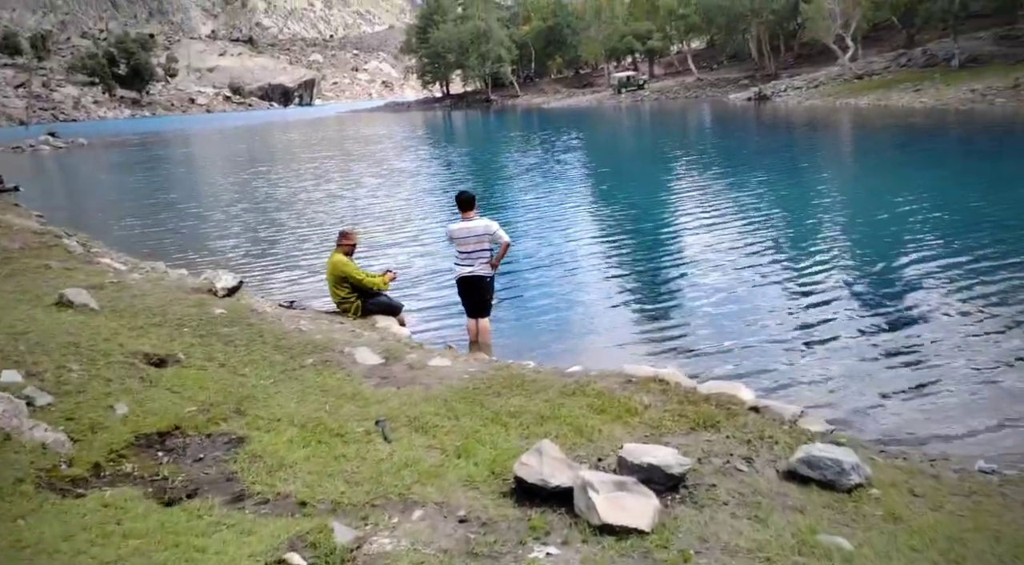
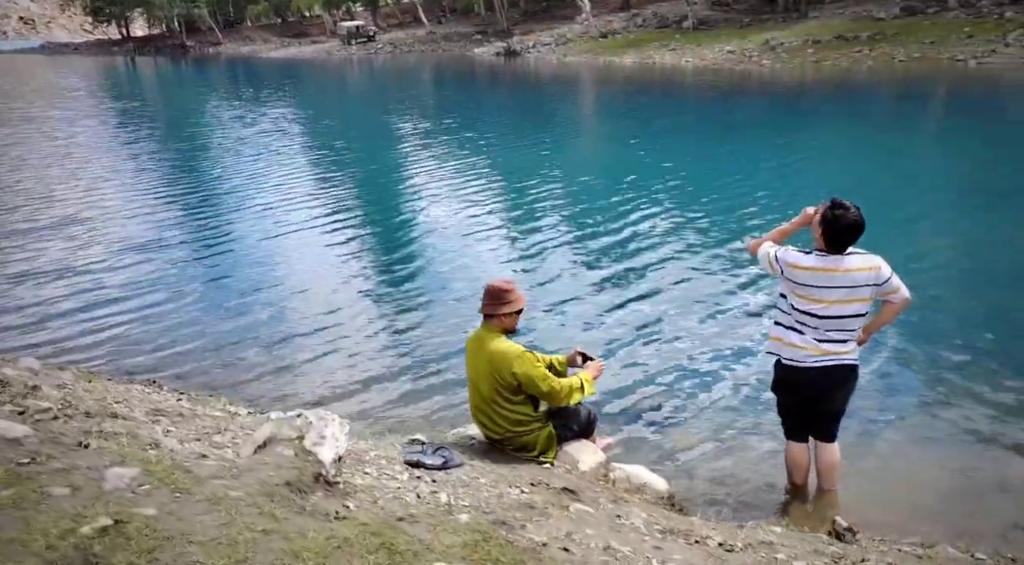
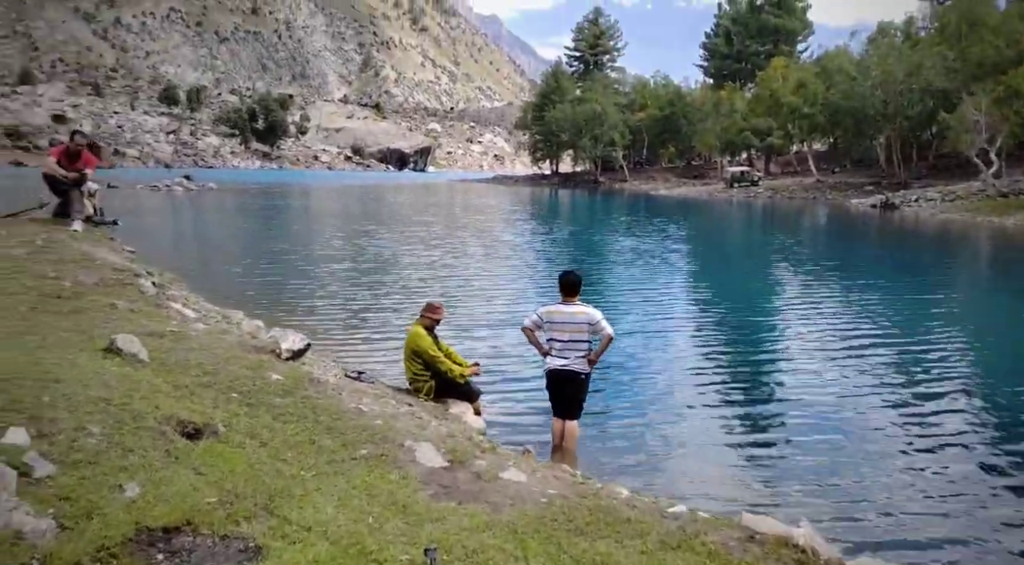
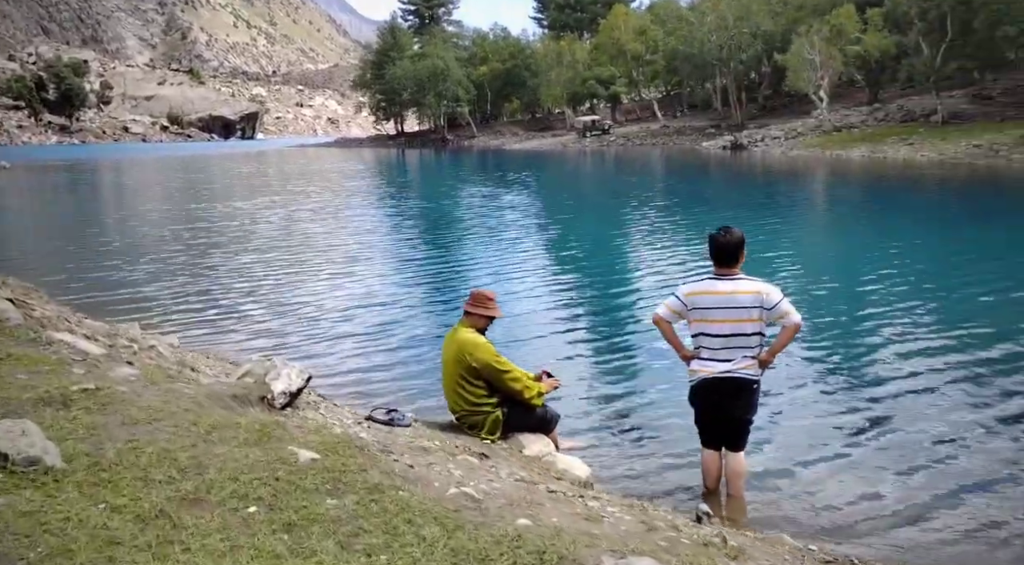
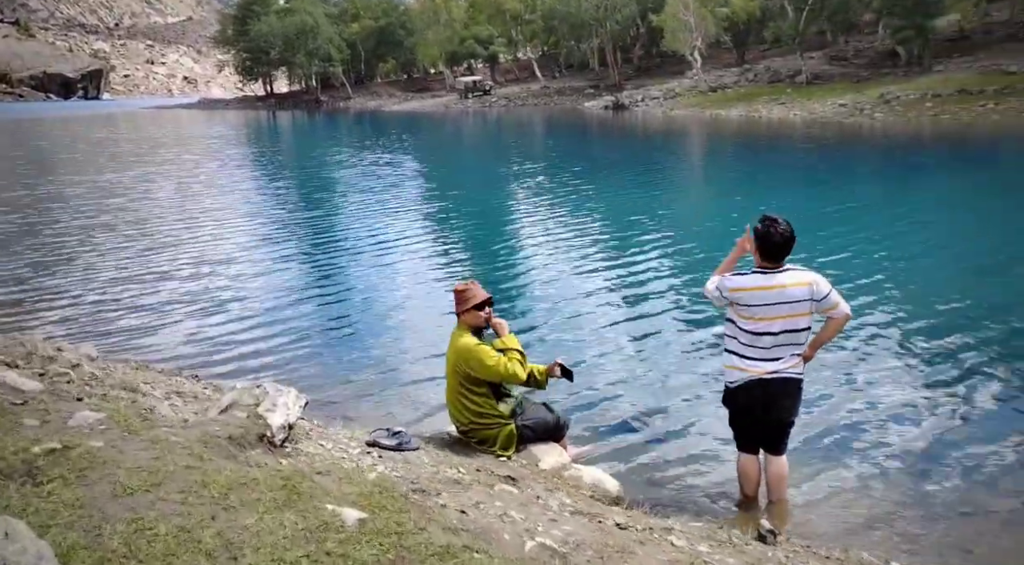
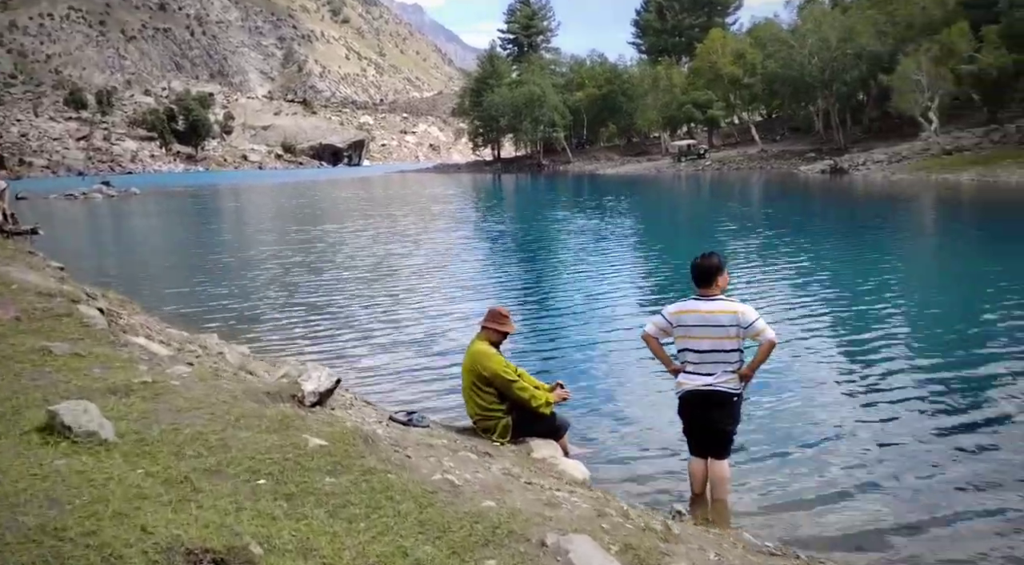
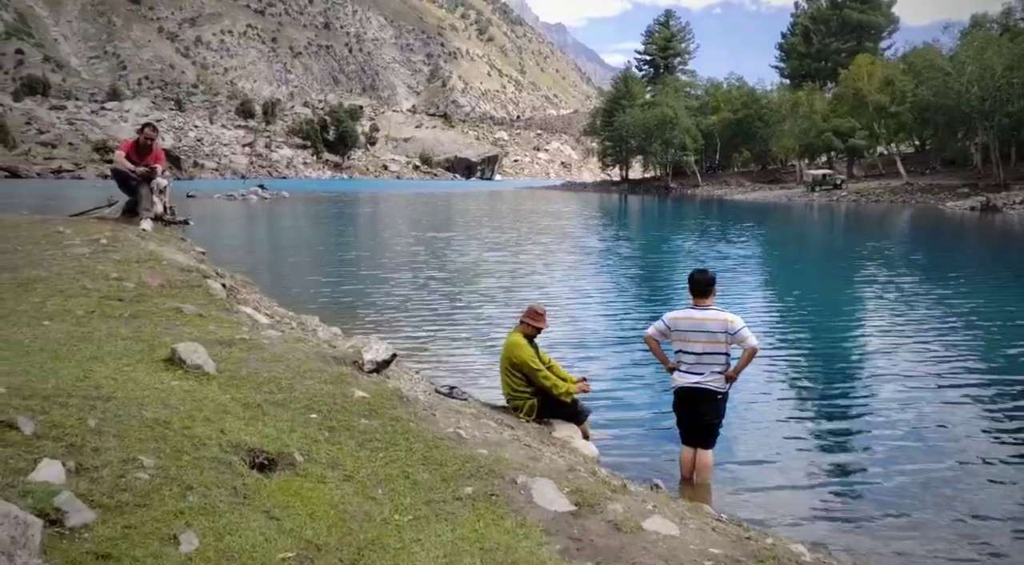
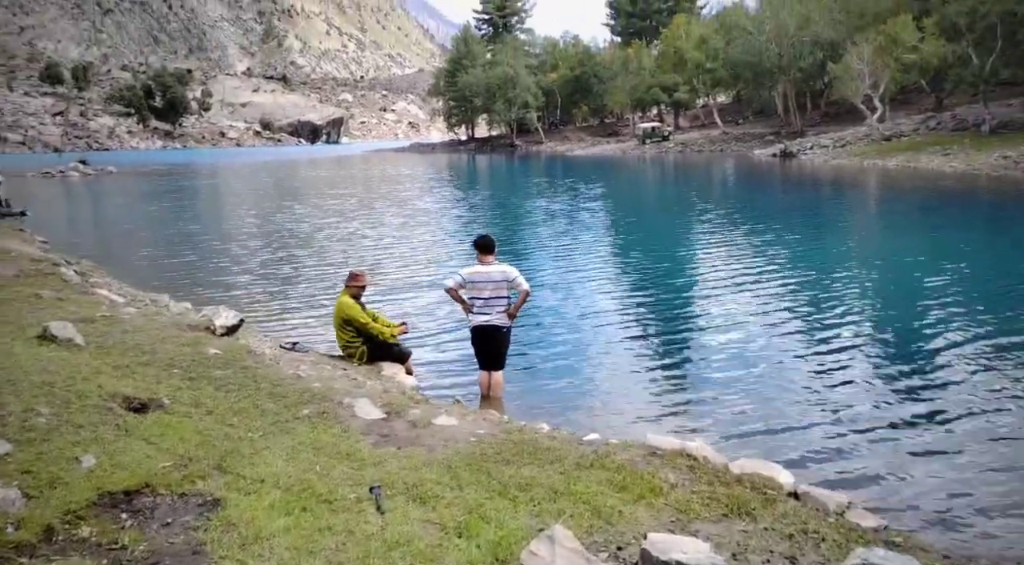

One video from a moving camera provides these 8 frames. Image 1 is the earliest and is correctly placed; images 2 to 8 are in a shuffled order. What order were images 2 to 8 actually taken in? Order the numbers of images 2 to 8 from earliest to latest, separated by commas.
8, 3, 7, 6, 4, 5, 2
